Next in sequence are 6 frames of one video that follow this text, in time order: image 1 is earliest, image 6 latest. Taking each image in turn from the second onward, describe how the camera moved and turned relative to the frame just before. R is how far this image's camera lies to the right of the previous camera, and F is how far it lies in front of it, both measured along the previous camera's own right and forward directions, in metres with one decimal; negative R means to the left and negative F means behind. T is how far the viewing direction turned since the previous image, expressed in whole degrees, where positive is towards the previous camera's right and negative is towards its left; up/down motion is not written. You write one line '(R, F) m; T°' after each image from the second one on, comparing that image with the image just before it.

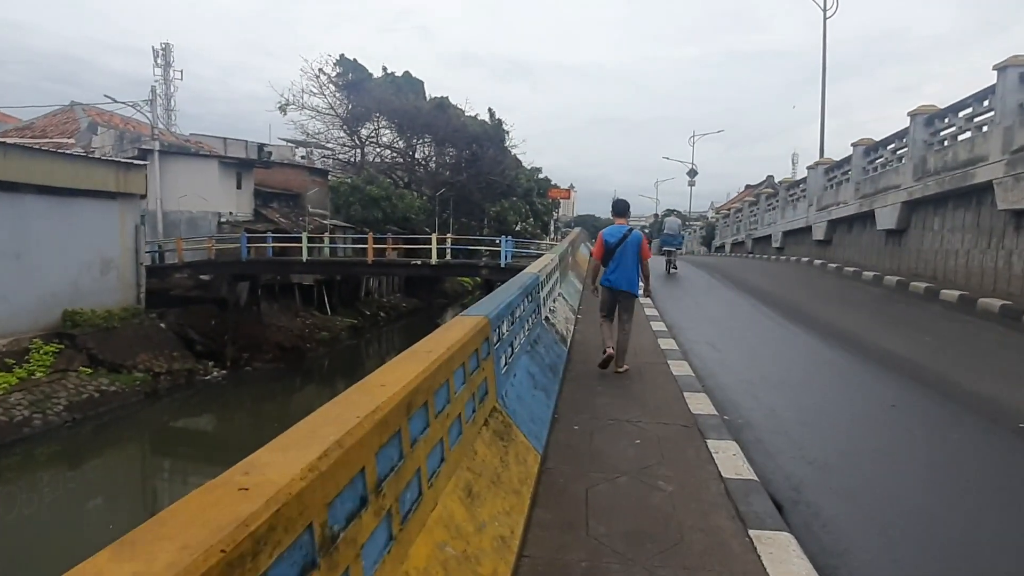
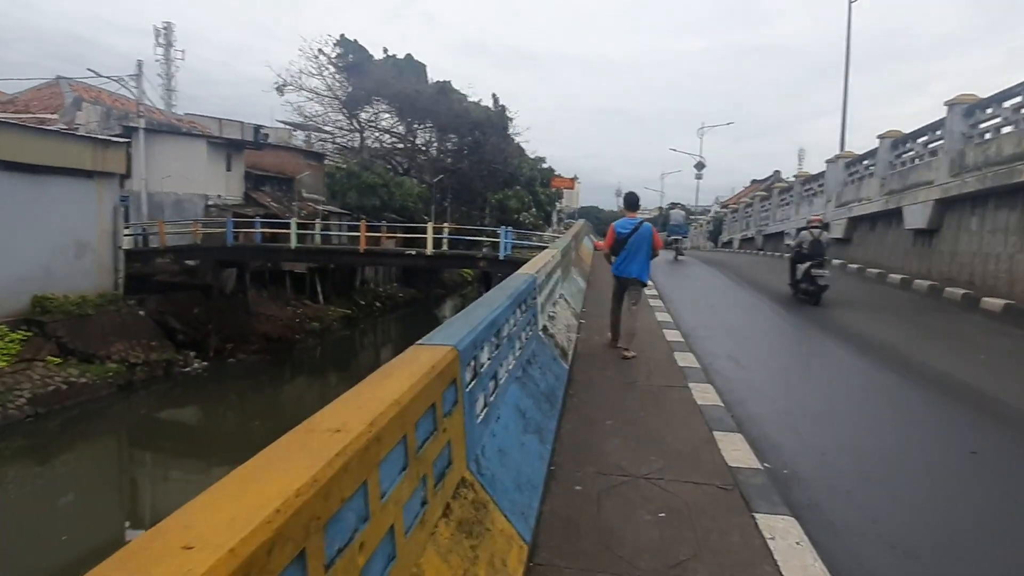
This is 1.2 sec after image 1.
(+0.1, +1.1) m; 0°
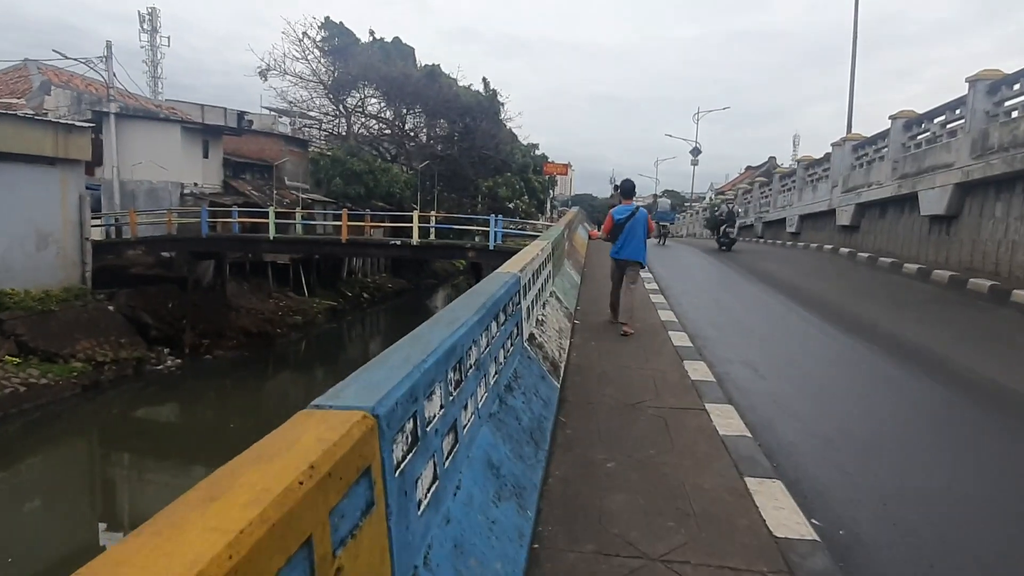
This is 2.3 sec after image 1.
(+0.1, +0.9) m; +1°
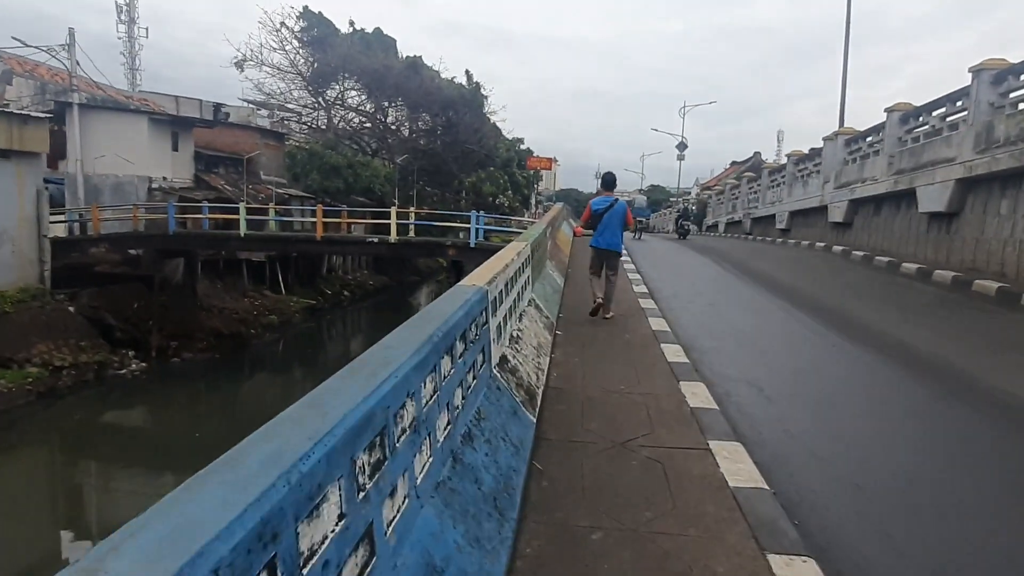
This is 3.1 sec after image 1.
(+0.1, +0.7) m; +1°
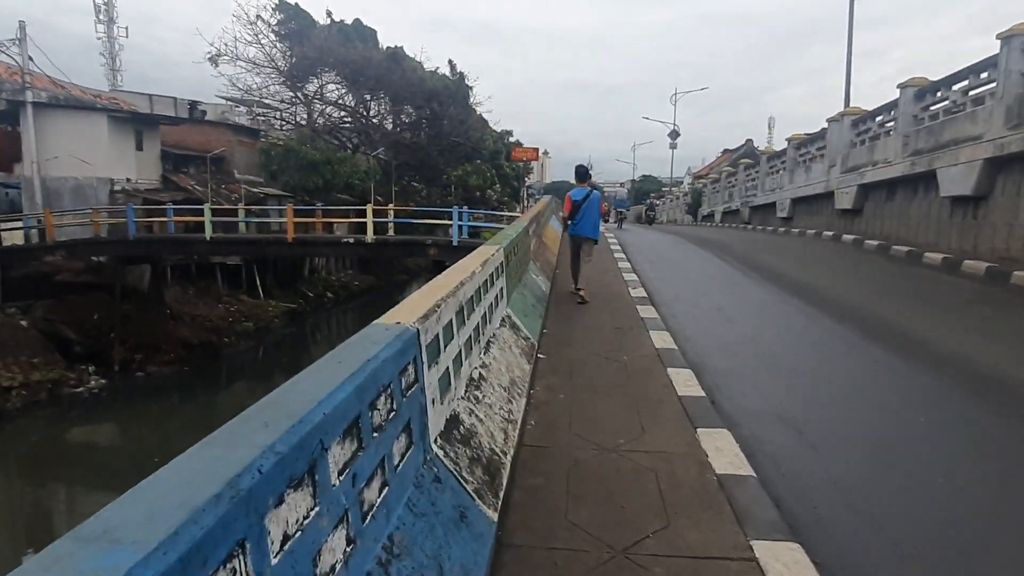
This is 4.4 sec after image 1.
(+0.2, +1.2) m; 0°
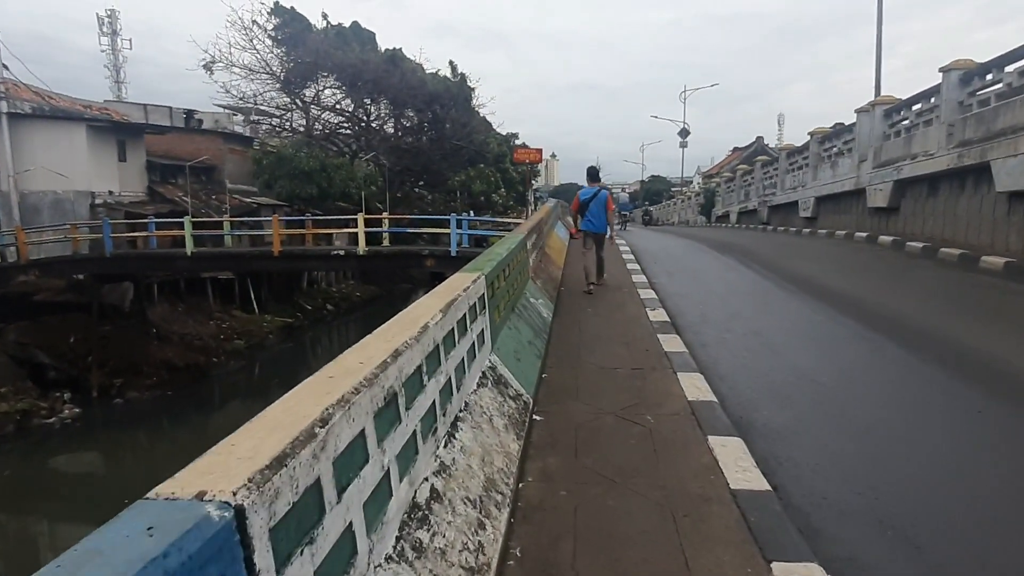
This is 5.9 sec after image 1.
(+0.2, +1.3) m; -1°
